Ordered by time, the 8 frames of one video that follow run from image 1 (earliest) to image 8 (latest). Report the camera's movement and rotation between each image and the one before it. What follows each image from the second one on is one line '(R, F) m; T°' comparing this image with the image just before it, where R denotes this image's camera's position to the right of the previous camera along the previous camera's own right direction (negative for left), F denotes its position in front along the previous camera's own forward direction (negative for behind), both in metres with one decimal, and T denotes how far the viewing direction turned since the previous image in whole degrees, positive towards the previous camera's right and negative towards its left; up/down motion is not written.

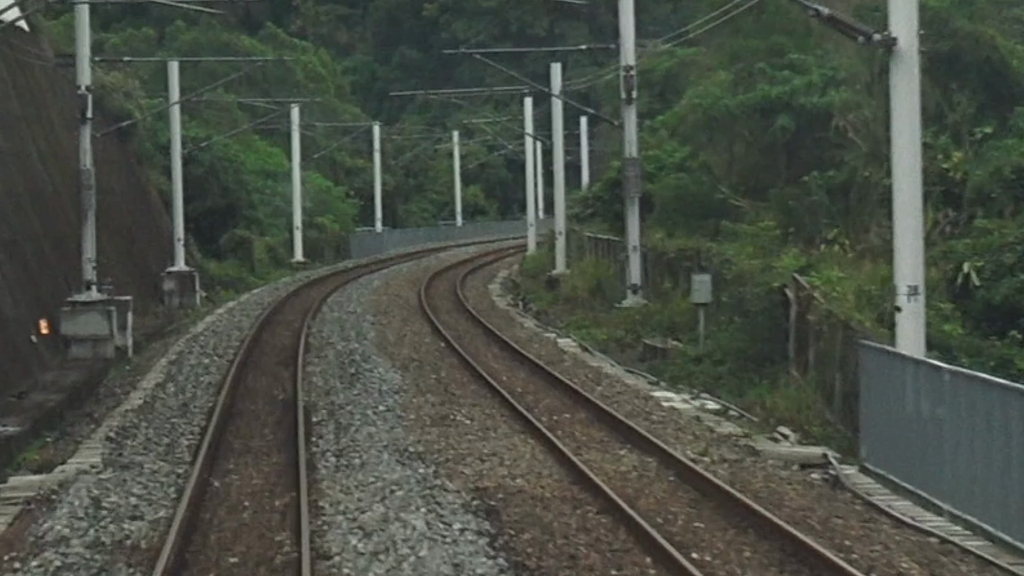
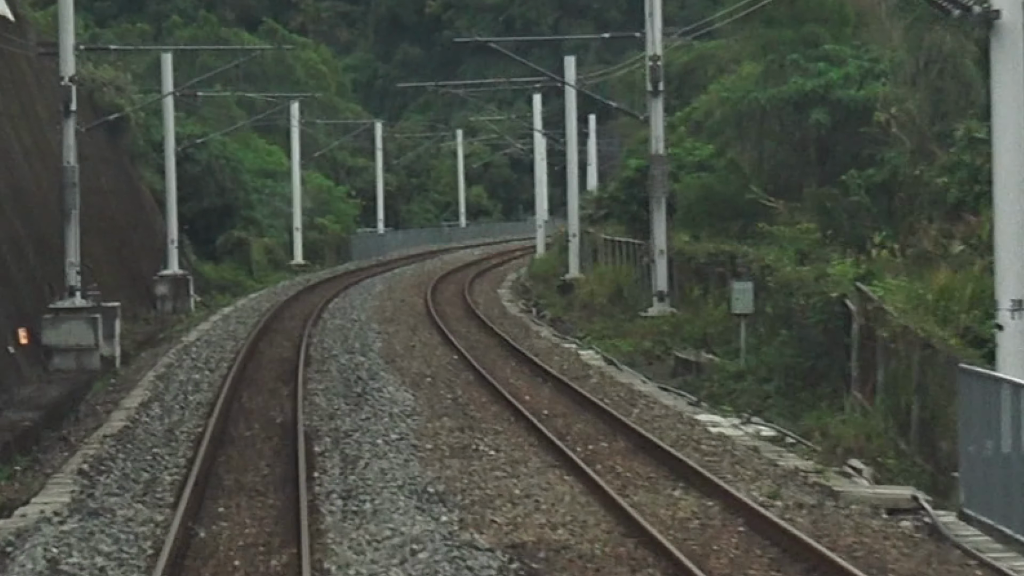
(-0.3, +2.0) m; 0°
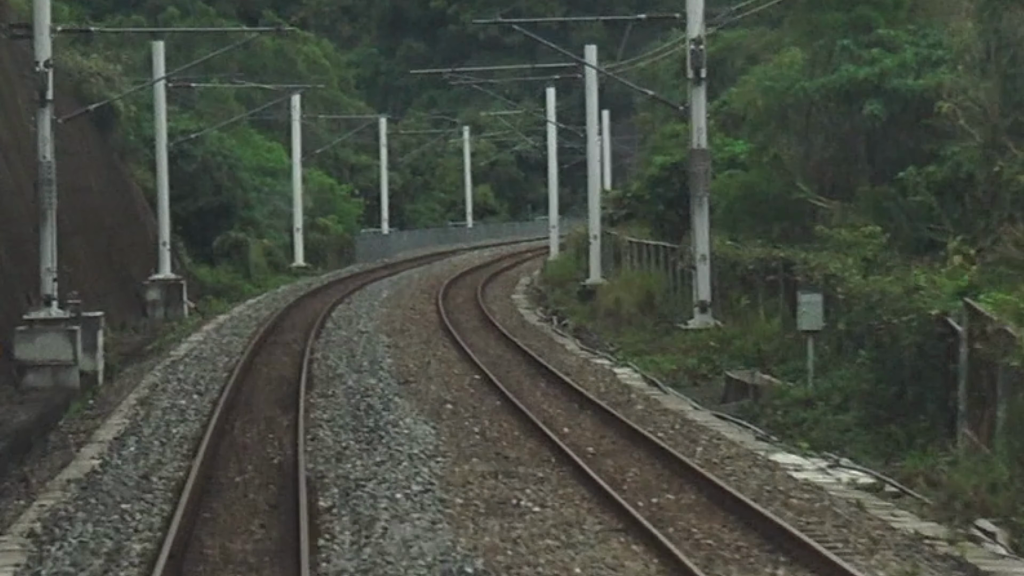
(-0.3, +2.6) m; 0°
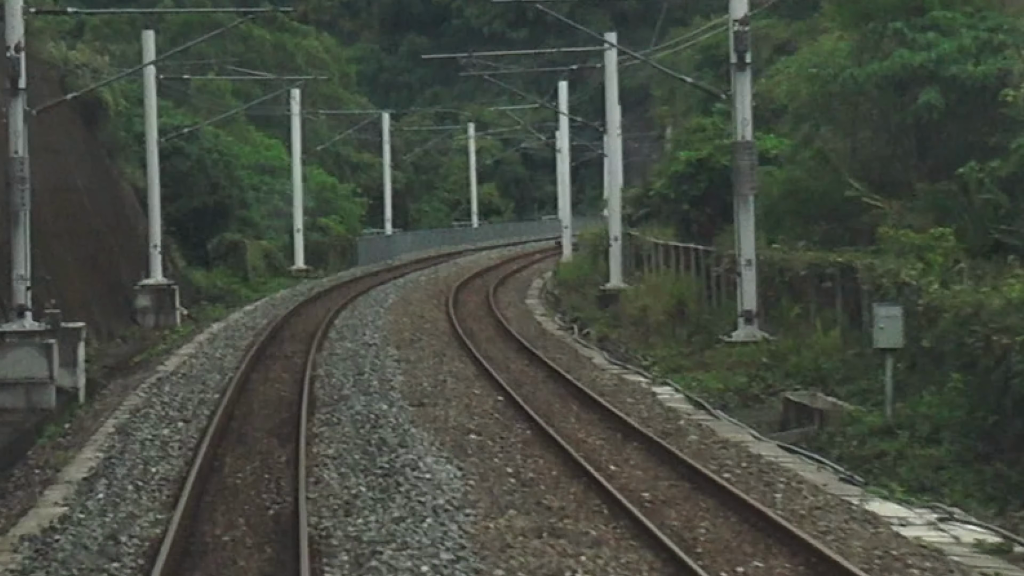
(-0.3, +2.3) m; 0°
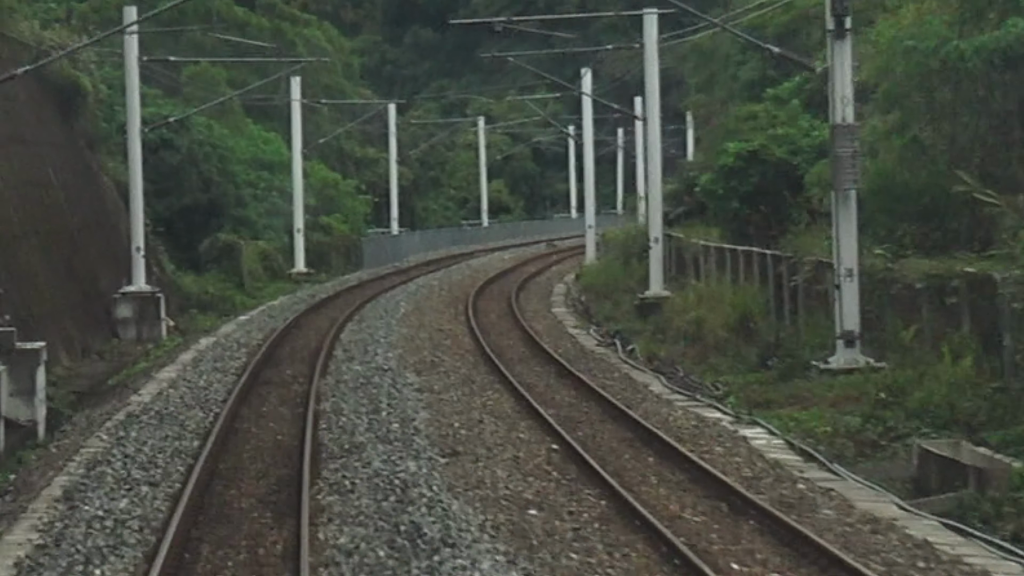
(-0.5, +3.7) m; 0°
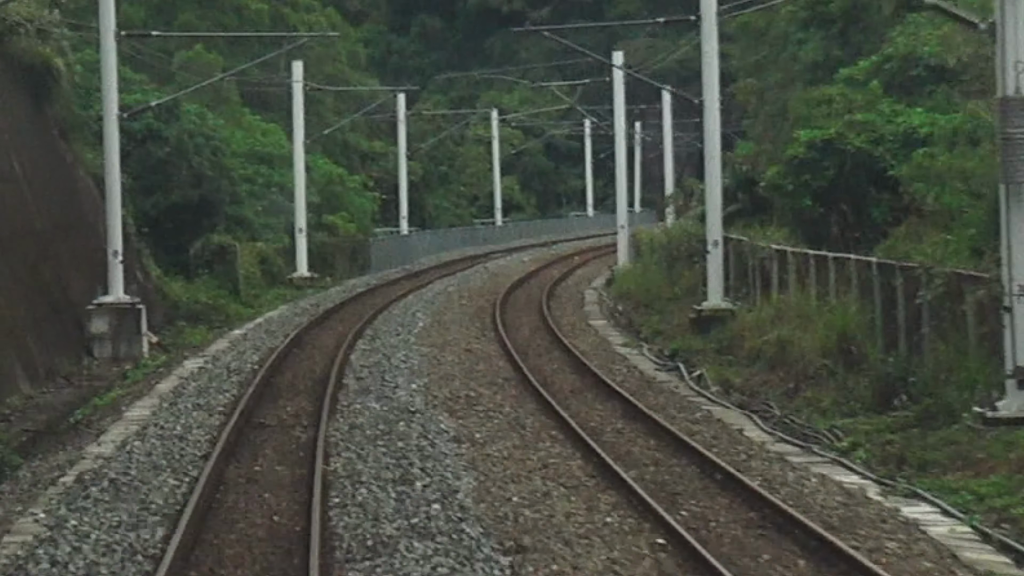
(-0.5, +4.0) m; 0°
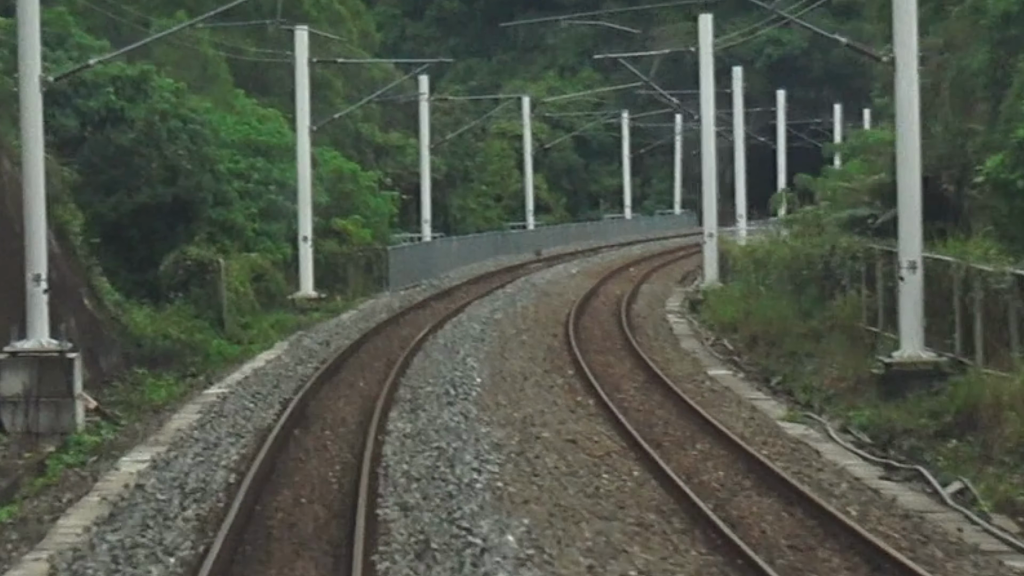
(-1.0, +7.9) m; 0°
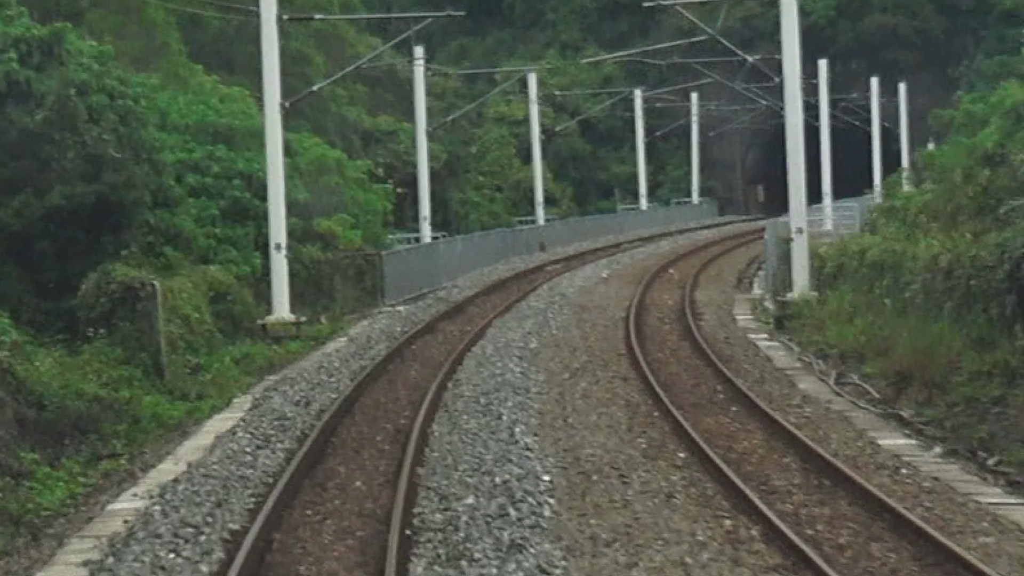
(-0.6, +6.8) m; 0°
